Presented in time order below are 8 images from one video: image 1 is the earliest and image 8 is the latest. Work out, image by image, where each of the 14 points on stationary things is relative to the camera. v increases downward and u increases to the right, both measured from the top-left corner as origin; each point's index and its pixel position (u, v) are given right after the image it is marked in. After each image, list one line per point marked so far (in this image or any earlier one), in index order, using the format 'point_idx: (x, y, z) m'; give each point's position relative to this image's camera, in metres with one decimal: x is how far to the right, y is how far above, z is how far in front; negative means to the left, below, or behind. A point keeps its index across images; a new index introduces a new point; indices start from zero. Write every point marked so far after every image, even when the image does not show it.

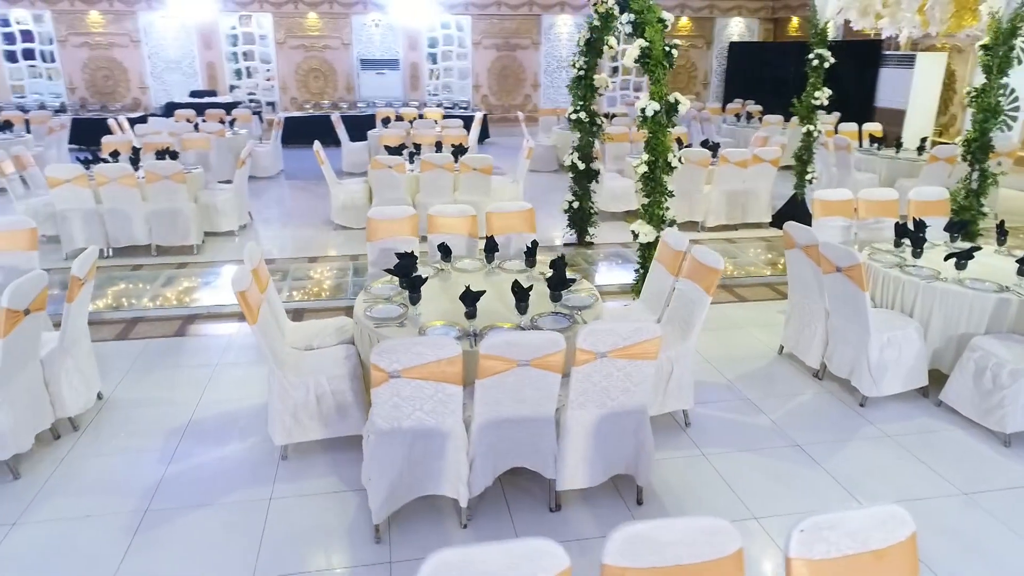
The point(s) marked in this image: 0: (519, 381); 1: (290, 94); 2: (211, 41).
0: (0.0, -0.4, +2.8) m
1: (-4.7, +4.1, +15.2) m
2: (-6.1, +5.0, +14.5) m
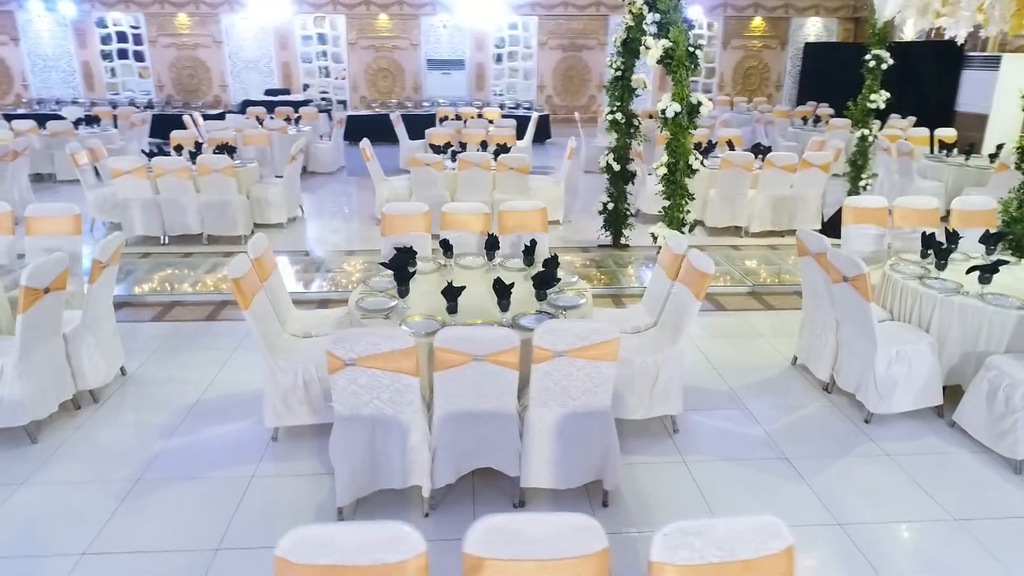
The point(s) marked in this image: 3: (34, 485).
0: (-0.1, -0.3, +2.8) m
1: (-3.3, +4.3, +15.7) m
2: (-4.7, +5.2, +15.2) m
3: (-2.2, -0.9, +3.3) m
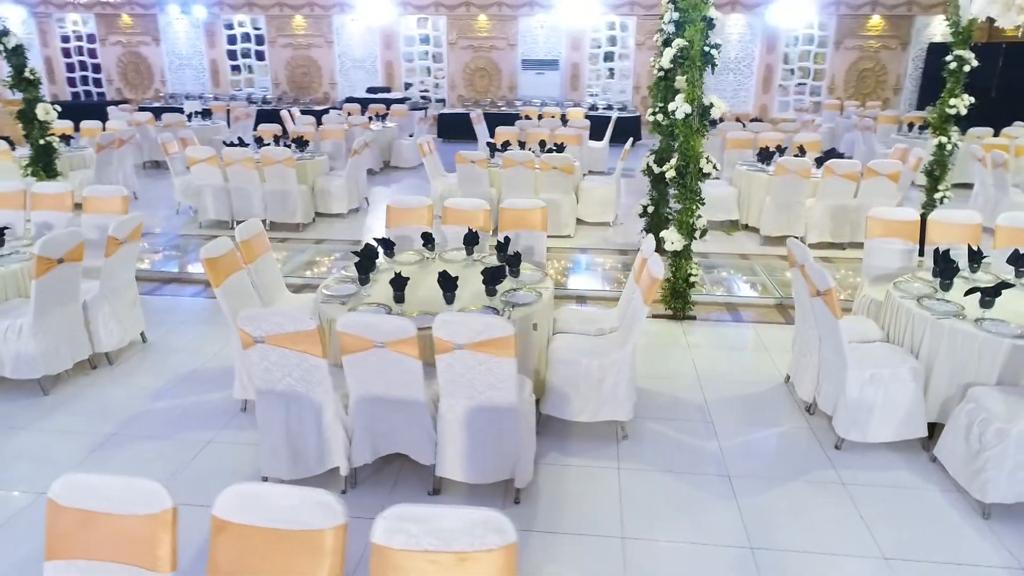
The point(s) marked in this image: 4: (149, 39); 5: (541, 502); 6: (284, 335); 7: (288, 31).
0: (-0.5, -0.3, +2.9) m
1: (-1.2, +4.4, +16.1) m
2: (-2.7, +5.5, +15.9) m
3: (-2.5, -0.7, +3.7) m
4: (-8.3, +5.7, +16.5) m
5: (+0.1, -0.9, +3.2) m
6: (-0.9, -0.2, +2.8) m
7: (-5.0, +5.8, +16.1) m
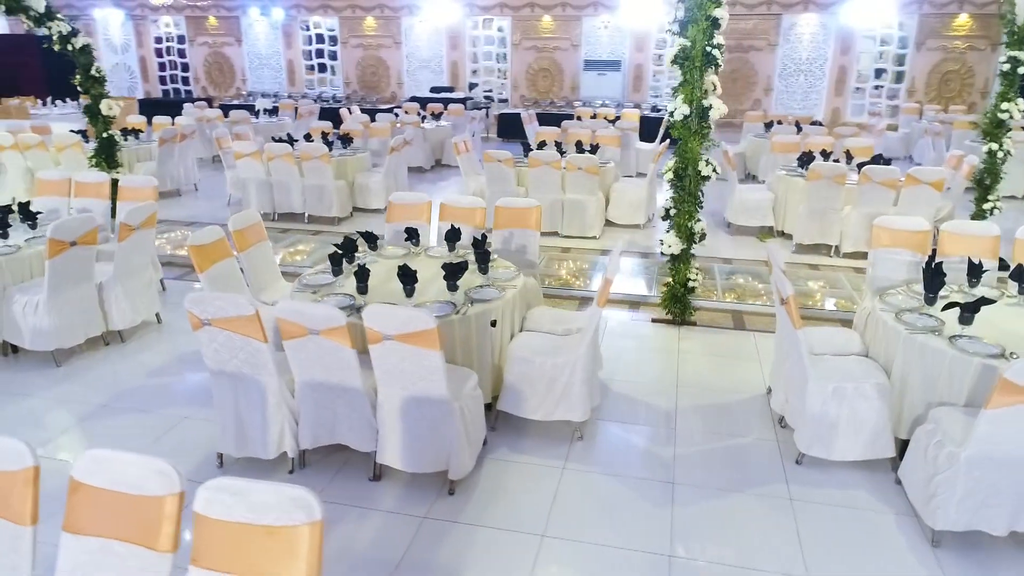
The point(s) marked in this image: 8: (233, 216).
0: (-0.8, -0.3, +3.0) m
1: (+0.2, +4.5, +16.2) m
2: (-1.2, +5.5, +16.1) m
3: (-2.7, -0.6, +4.1) m
4: (-6.8, +6.0, +17.4) m
5: (-0.2, -0.9, +3.2) m
6: (-1.2, -0.1, +3.0) m
7: (-3.5, +5.9, +16.6) m
8: (-1.7, +0.4, +4.4) m
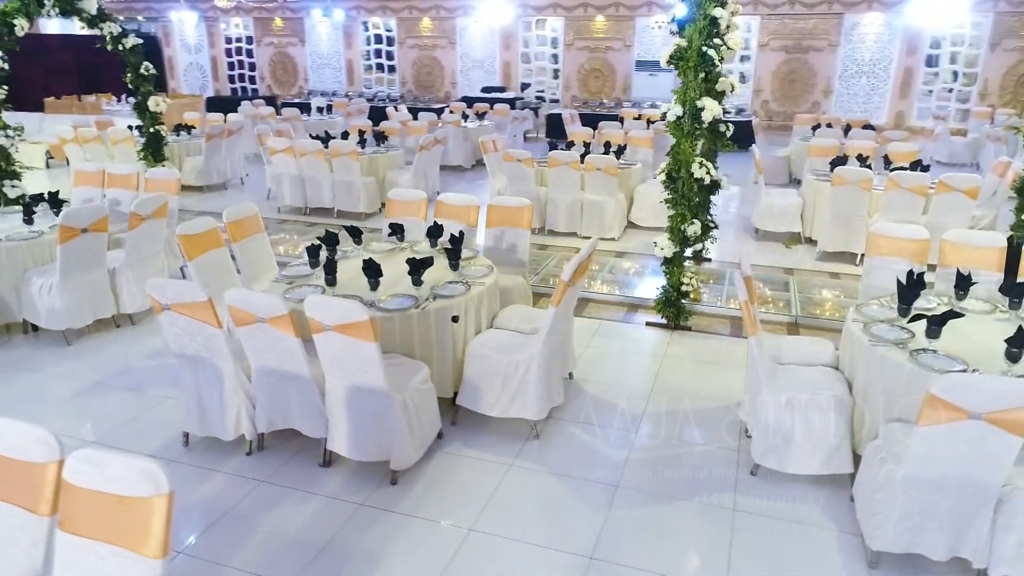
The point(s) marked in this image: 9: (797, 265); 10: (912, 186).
0: (-1.1, -0.2, +3.2) m
1: (+1.4, +4.4, +16.2) m
2: (0.0, +5.6, +16.2) m
3: (-2.9, -0.5, +4.4) m
4: (-5.4, +6.2, +18.0) m
5: (-0.4, -0.9, +3.3) m
6: (-1.5, -0.1, +3.2) m
7: (-2.3, +6.0, +16.9) m
8: (-1.8, +0.5, +4.6) m
9: (+2.7, +0.2, +6.8) m
10: (+3.5, +0.9, +6.3) m
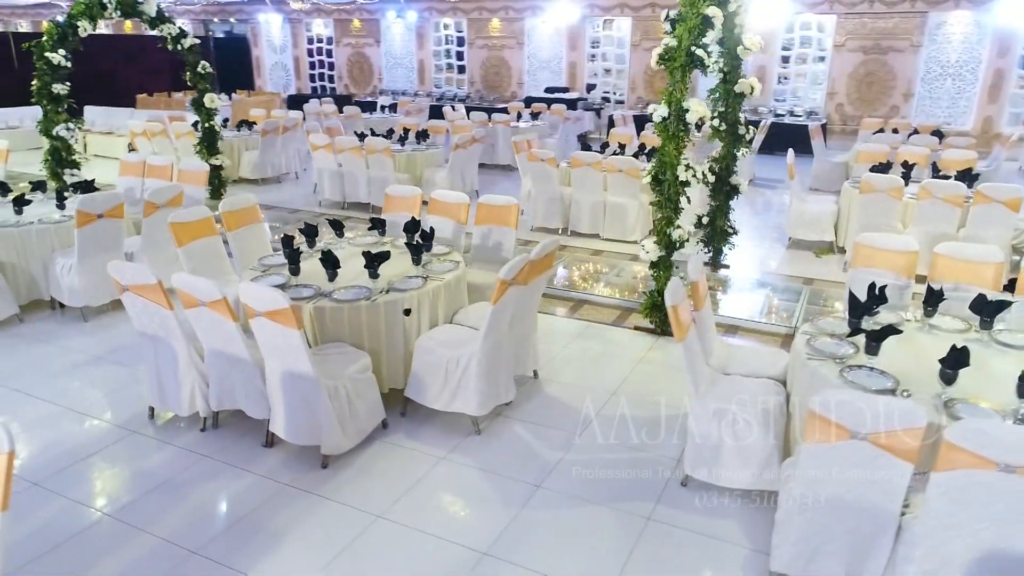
0: (-1.4, -0.1, +3.3) m
1: (+2.8, +4.3, +16.0) m
2: (+1.5, +5.5, +16.2) m
3: (-3.0, -0.4, +4.8) m
4: (-3.6, +6.4, +18.6) m
5: (-0.8, -0.9, +3.4) m
6: (-1.8, 0.0, +3.4) m
7: (-0.6, +6.1, +17.2) m
8: (-1.9, +0.6, +4.8) m
9: (+2.8, +0.1, +6.5) m
10: (+3.6, +0.8, +5.9) m
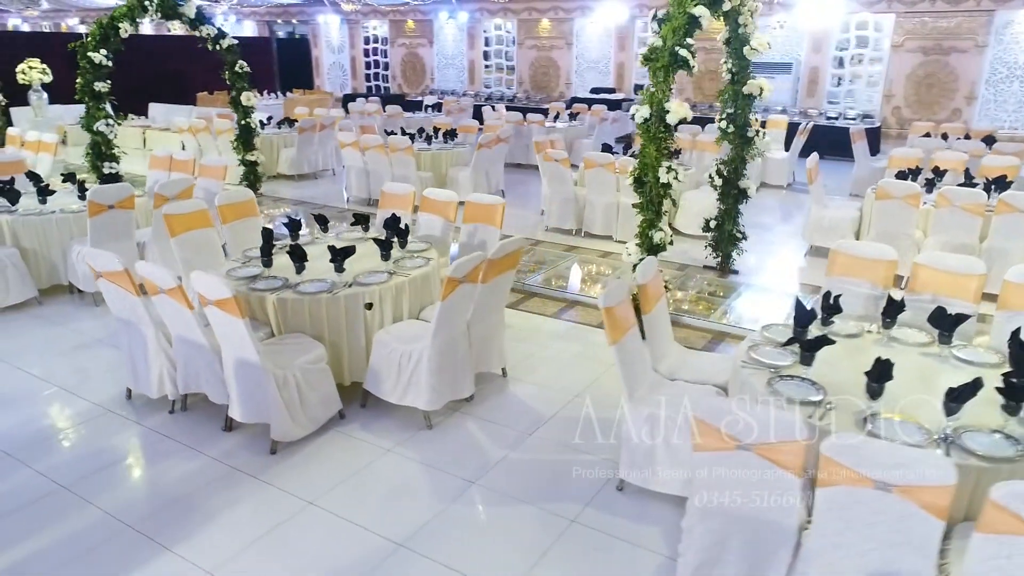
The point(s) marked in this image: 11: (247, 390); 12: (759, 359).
0: (-1.7, -0.1, +3.5) m
1: (+3.8, +4.2, +15.7) m
2: (+2.5, +5.5, +16.0) m
3: (-3.2, -0.3, +5.1) m
4: (-2.3, +6.5, +18.9) m
5: (-1.1, -0.8, +3.5) m
6: (-2.0, +0.1, +3.6) m
7: (+0.5, +6.1, +17.2) m
8: (-2.0, +0.7, +5.0) m
9: (+2.8, 0.0, +6.2) m
10: (+3.6, +0.7, +5.6) m
11: (-1.3, -0.5, +3.5) m
12: (+1.0, -0.3, +3.0) m
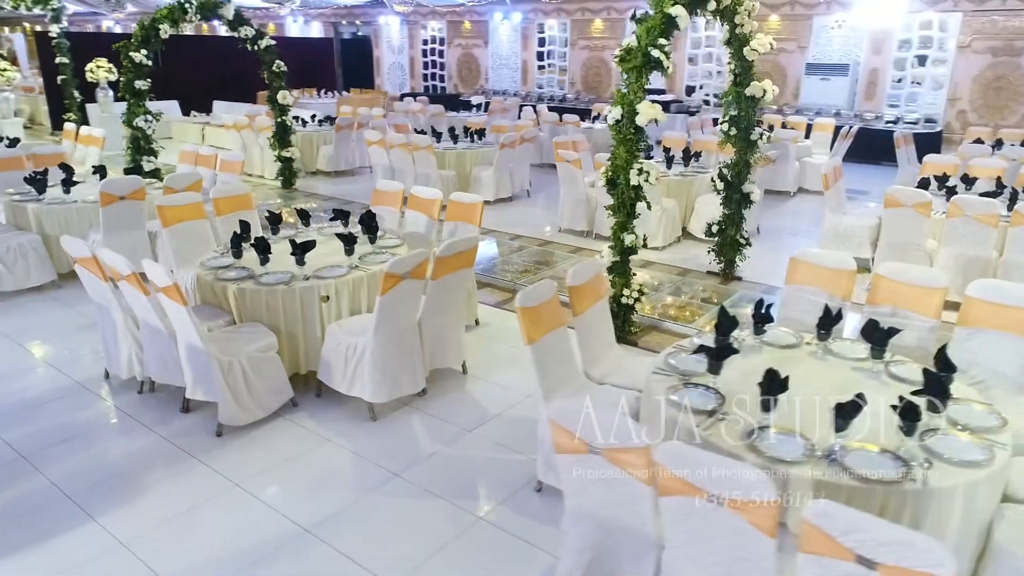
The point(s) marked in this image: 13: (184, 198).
0: (-2.0, 0.0, +3.7) m
1: (+4.8, +4.1, +15.3) m
2: (+3.7, +5.4, +15.7) m
3: (-3.3, -0.2, +5.4) m
4: (-0.8, +6.6, +19.1) m
5: (-1.4, -0.8, +3.6) m
6: (-2.3, +0.2, +3.8) m
7: (+1.8, +6.1, +17.1) m
8: (-2.1, +0.7, +5.2) m
9: (+2.8, 0.0, +6.0) m
10: (+3.5, +0.5, +5.3) m
11: (-1.6, -0.4, +3.6) m
12: (+0.7, -0.3, +3.0) m
13: (-2.3, +0.6, +5.0) m
